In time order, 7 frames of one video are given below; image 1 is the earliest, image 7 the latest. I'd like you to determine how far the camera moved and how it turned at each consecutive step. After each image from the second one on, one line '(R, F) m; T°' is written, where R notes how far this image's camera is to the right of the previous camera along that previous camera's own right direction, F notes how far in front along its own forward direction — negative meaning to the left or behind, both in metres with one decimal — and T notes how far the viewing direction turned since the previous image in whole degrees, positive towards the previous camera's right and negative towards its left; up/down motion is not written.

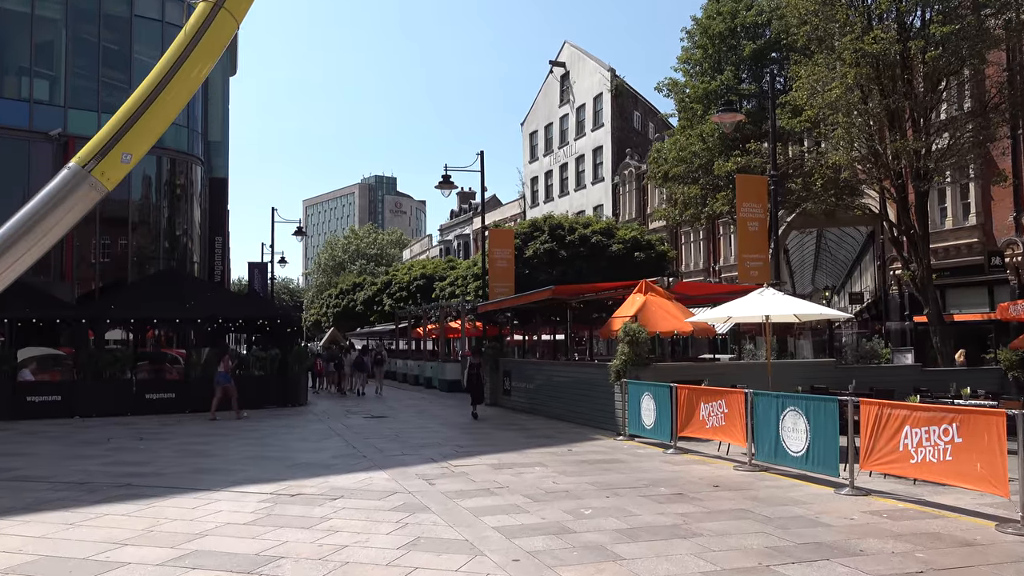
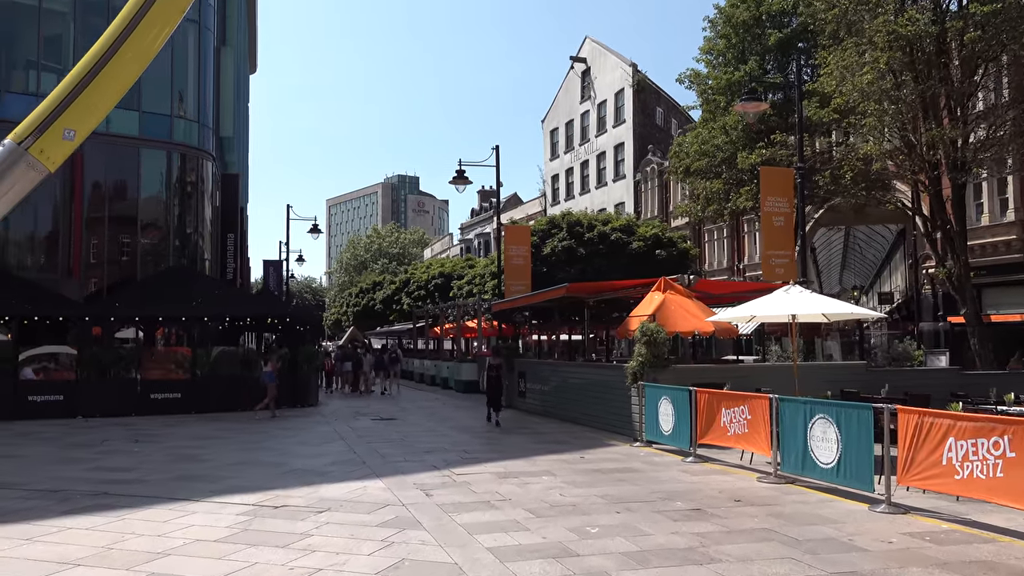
(+0.2, +0.8) m; -2°
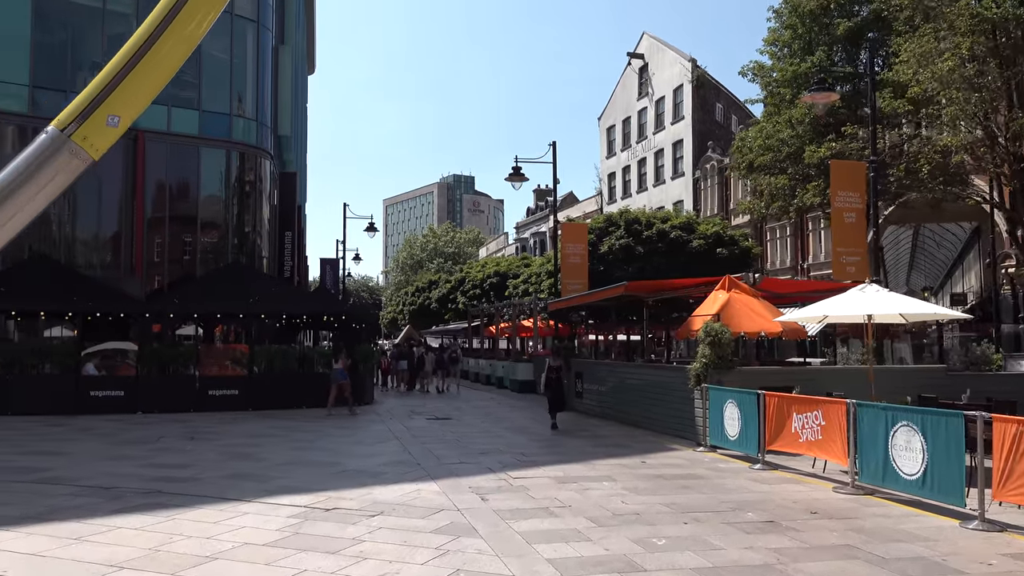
(-0.1, +0.4) m; -4°
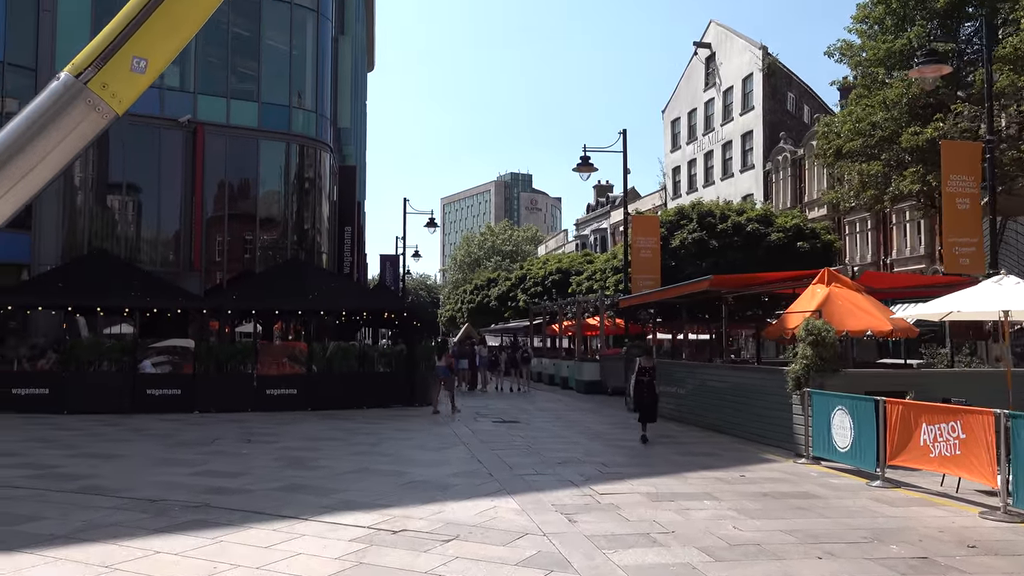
(-0.3, +1.1) m; -4°
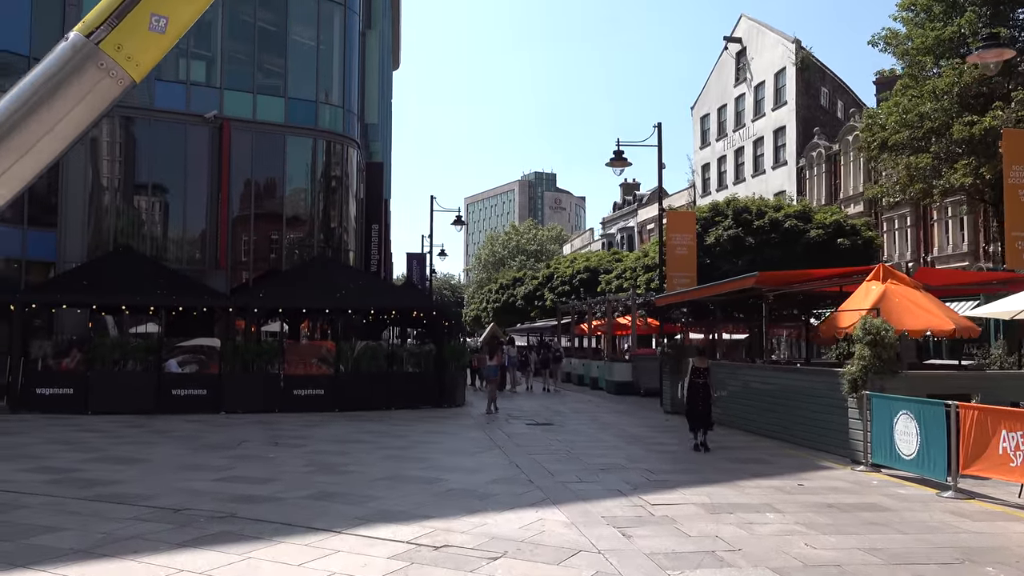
(-0.2, +0.6) m; -2°
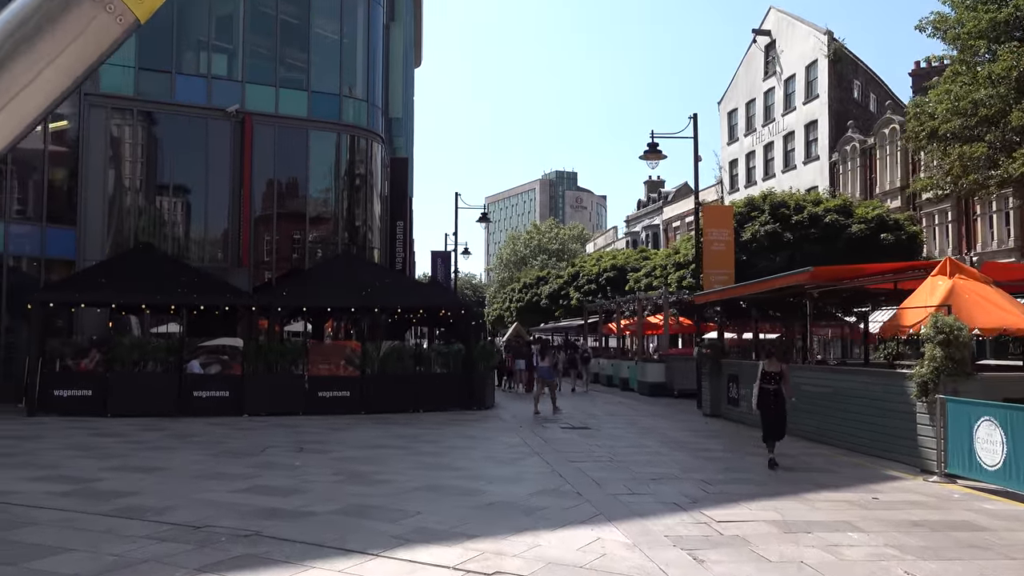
(-0.3, +0.8) m; -1°
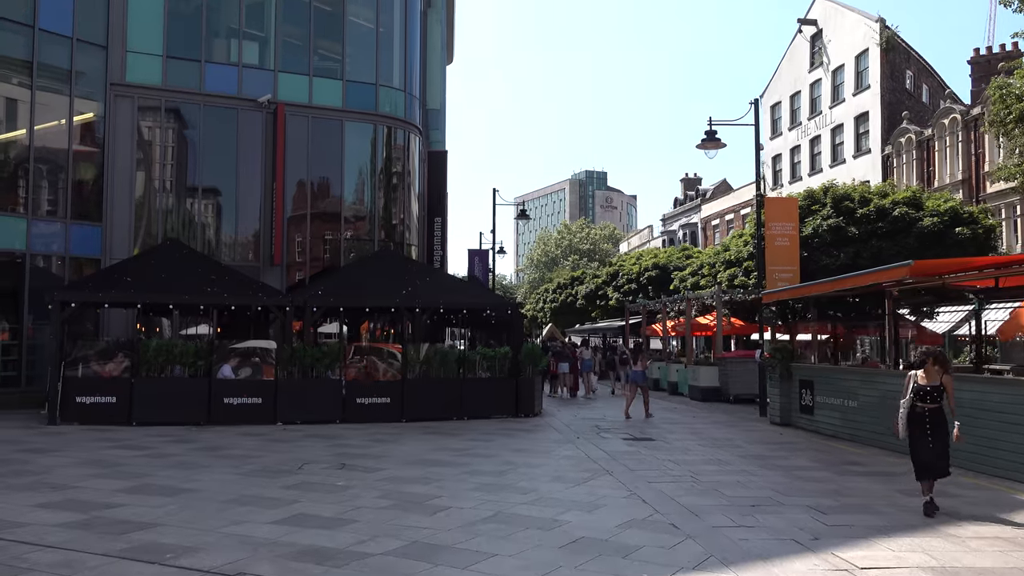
(-0.5, +1.4) m; -2°
